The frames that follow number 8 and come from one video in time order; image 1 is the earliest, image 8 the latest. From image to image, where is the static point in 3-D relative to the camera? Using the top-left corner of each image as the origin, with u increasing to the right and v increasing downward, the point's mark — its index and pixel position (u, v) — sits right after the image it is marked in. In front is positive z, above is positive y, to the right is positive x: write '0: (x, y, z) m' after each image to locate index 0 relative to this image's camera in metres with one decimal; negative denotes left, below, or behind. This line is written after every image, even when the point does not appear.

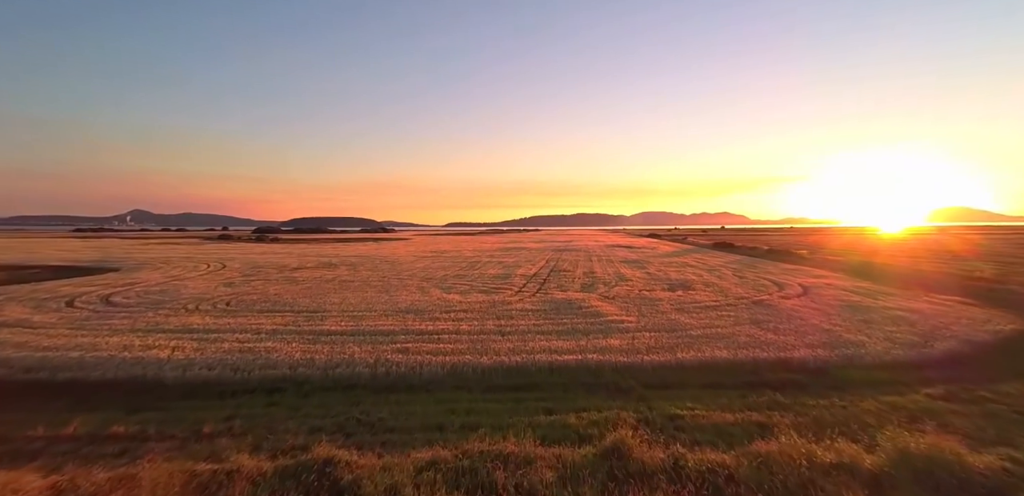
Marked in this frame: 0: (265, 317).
0: (-7.3, -2.0, +11.2) m
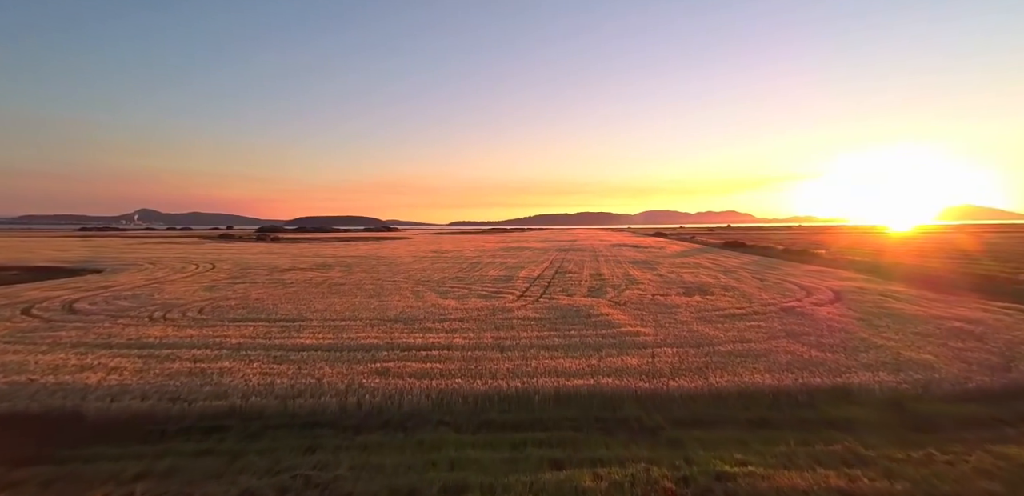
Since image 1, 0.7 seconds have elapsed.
0: (-7.2, -2.1, +10.0) m
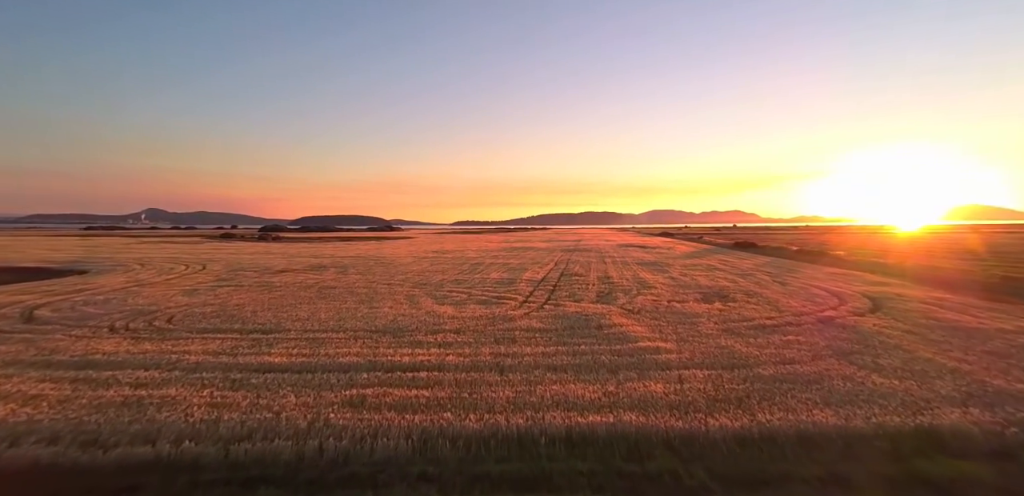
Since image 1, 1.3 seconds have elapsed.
0: (-7.2, -2.2, +8.8) m
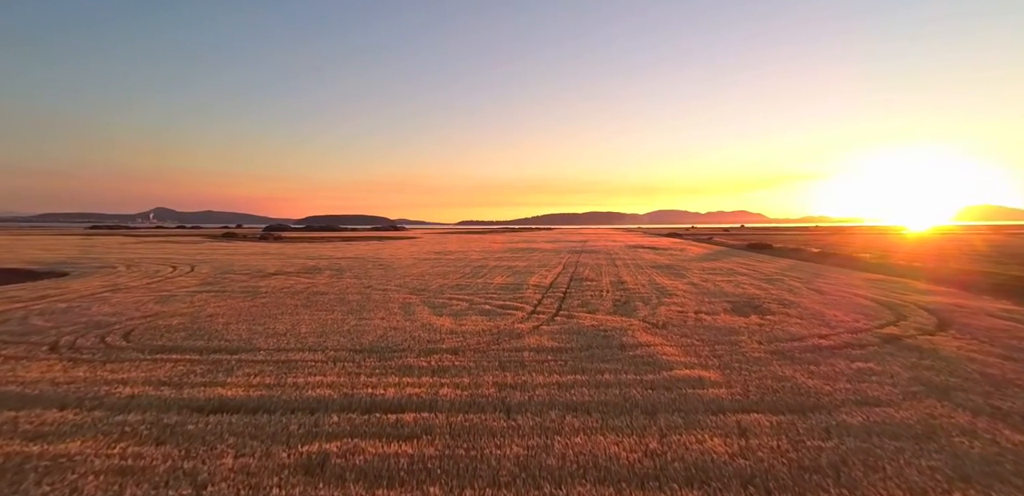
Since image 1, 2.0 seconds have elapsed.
0: (-7.0, -2.3, +7.4) m
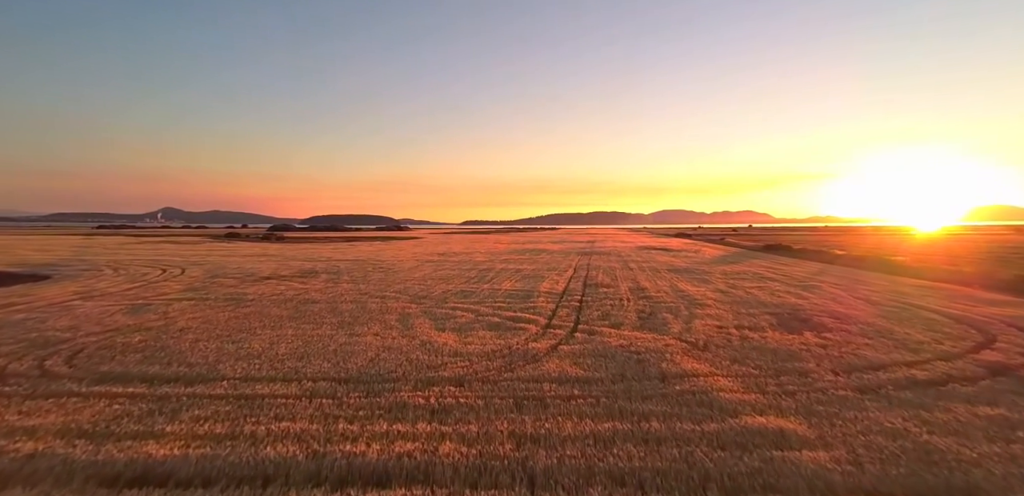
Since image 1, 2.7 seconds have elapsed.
0: (-6.7, -2.4, +5.9) m
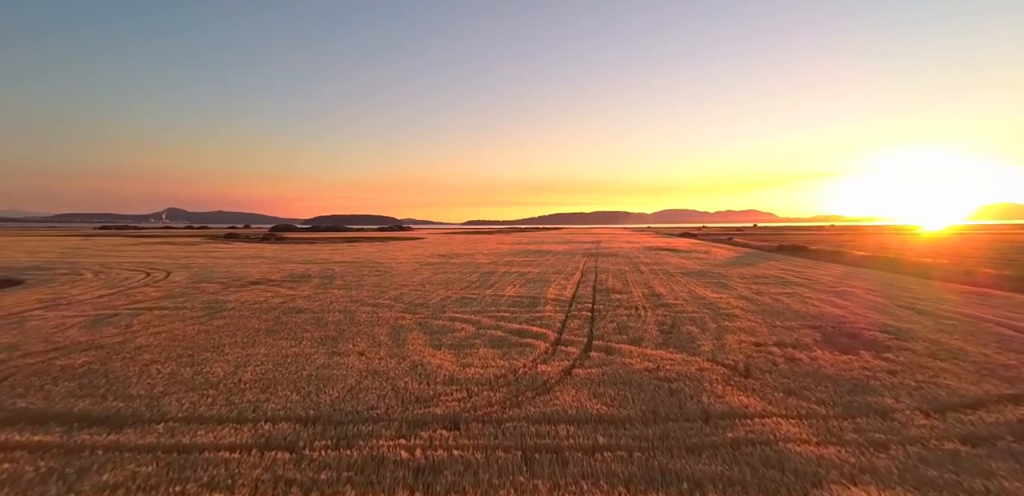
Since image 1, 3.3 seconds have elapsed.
0: (-6.6, -2.5, +4.6) m
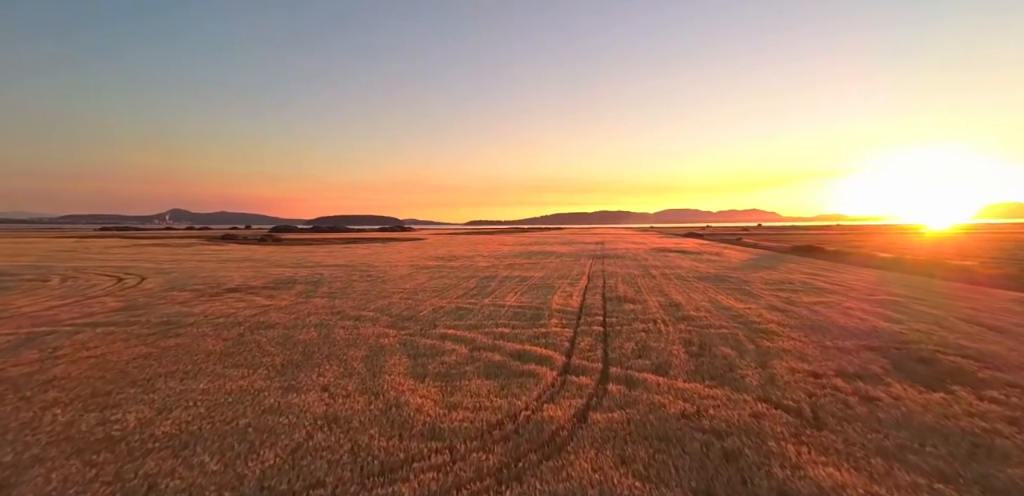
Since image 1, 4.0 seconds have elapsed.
0: (-6.7, -2.7, +2.8) m
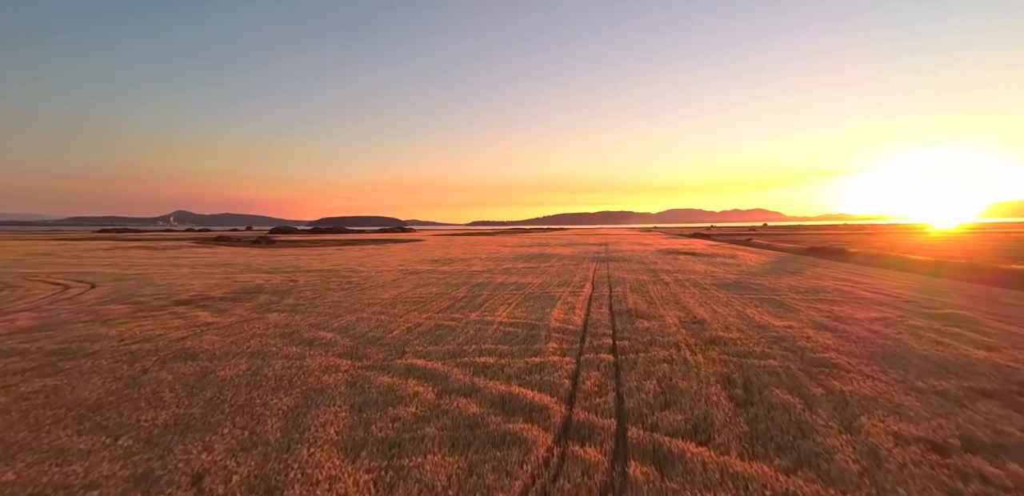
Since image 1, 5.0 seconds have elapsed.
0: (-7.0, -2.9, +0.4) m
